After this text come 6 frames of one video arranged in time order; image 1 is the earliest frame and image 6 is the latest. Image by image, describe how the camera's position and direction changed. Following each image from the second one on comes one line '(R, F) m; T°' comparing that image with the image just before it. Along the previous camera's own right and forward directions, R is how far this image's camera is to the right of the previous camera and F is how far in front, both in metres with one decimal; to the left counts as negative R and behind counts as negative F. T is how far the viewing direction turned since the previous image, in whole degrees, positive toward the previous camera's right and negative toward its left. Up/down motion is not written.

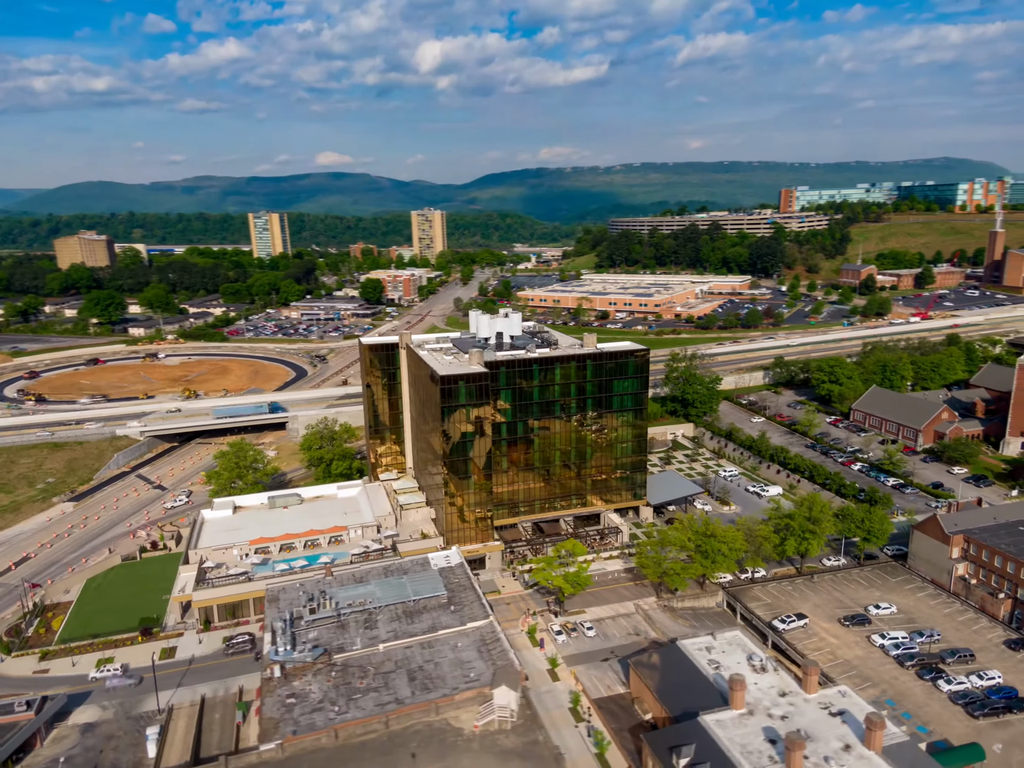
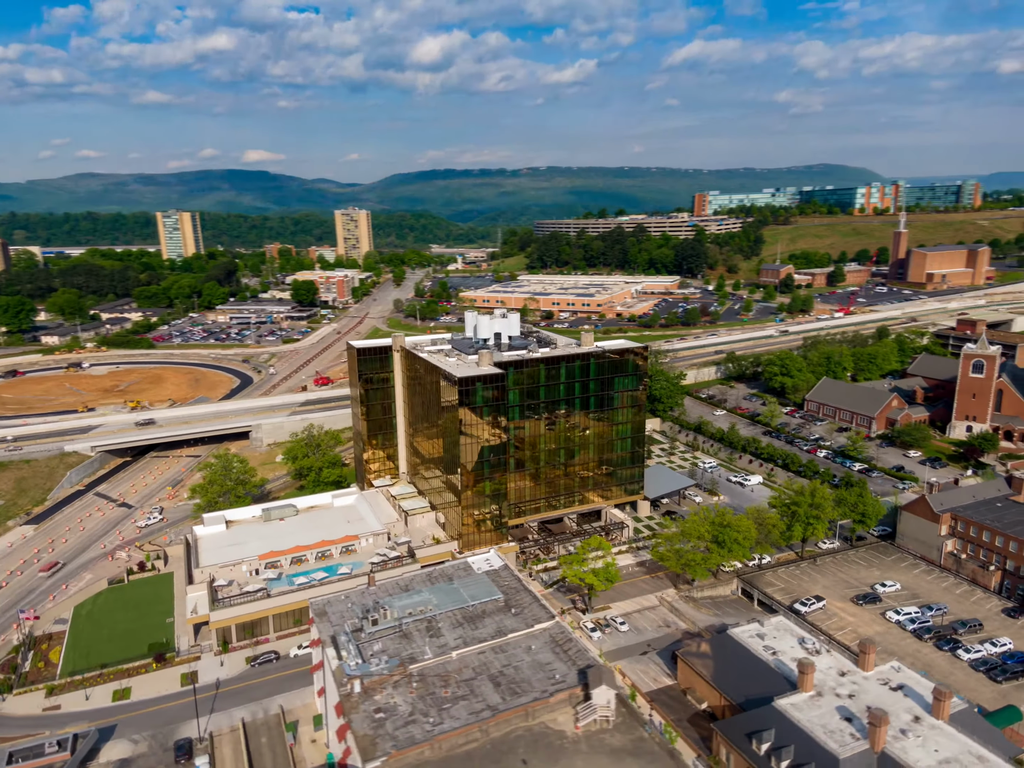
(-6.5, +0.5) m; +7°
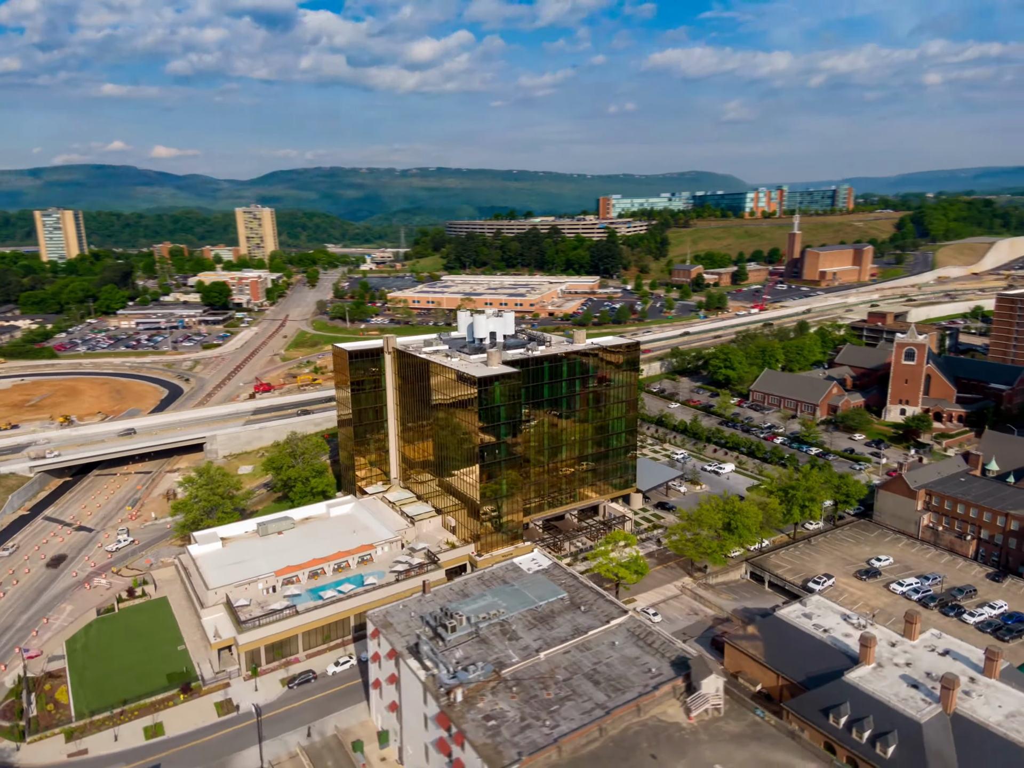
(-7.6, +0.8) m; +8°
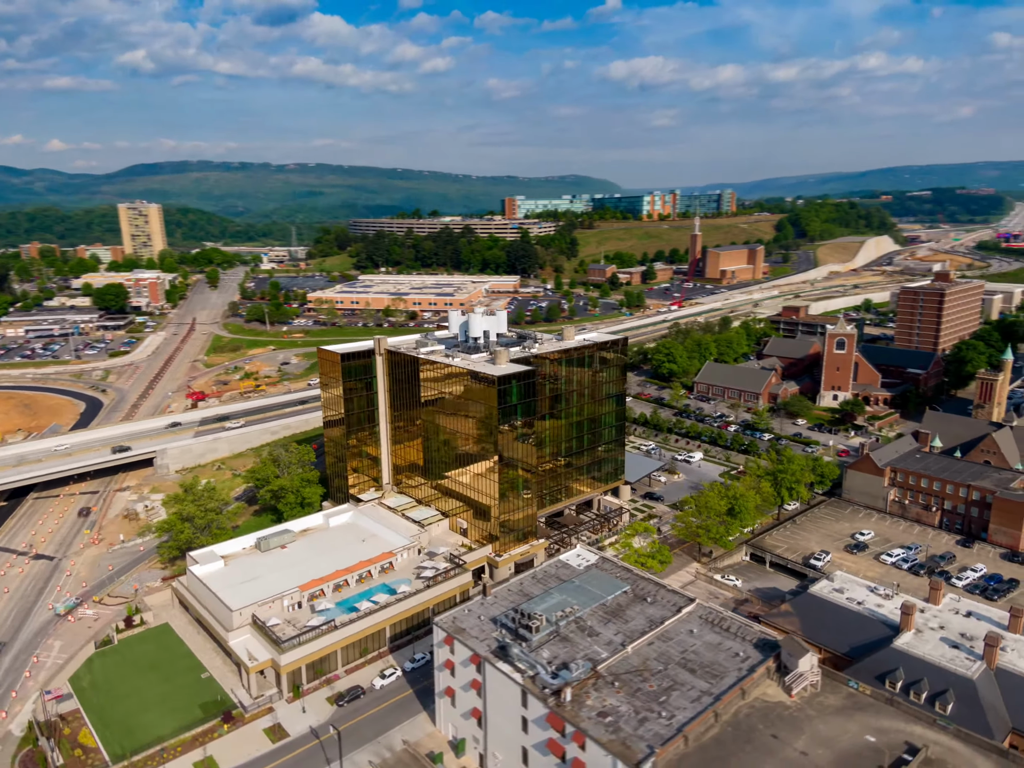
(-7.7, +0.8) m; +9°
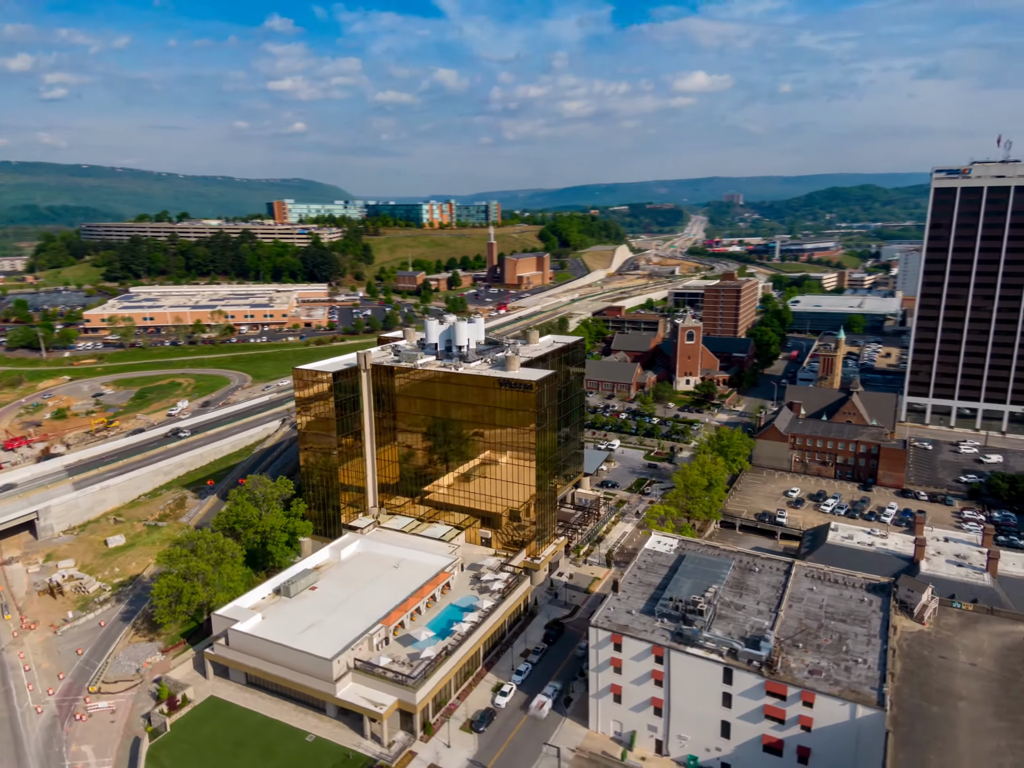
(-17.0, +2.9) m; +20°
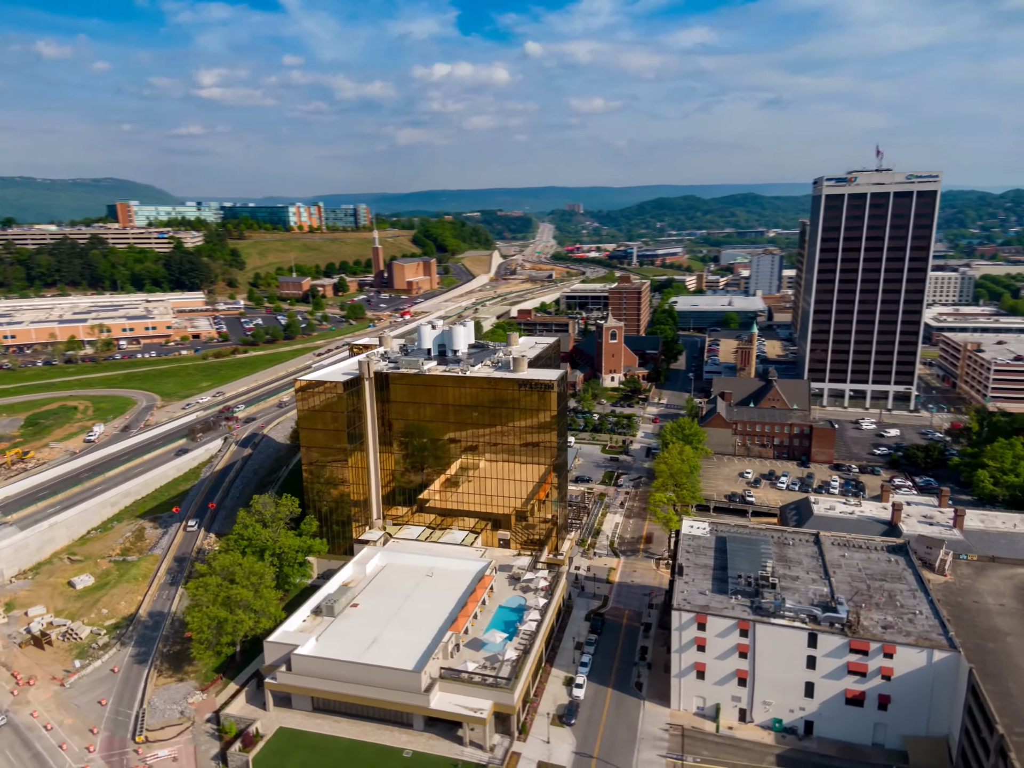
(-10.1, +0.4) m; +12°
